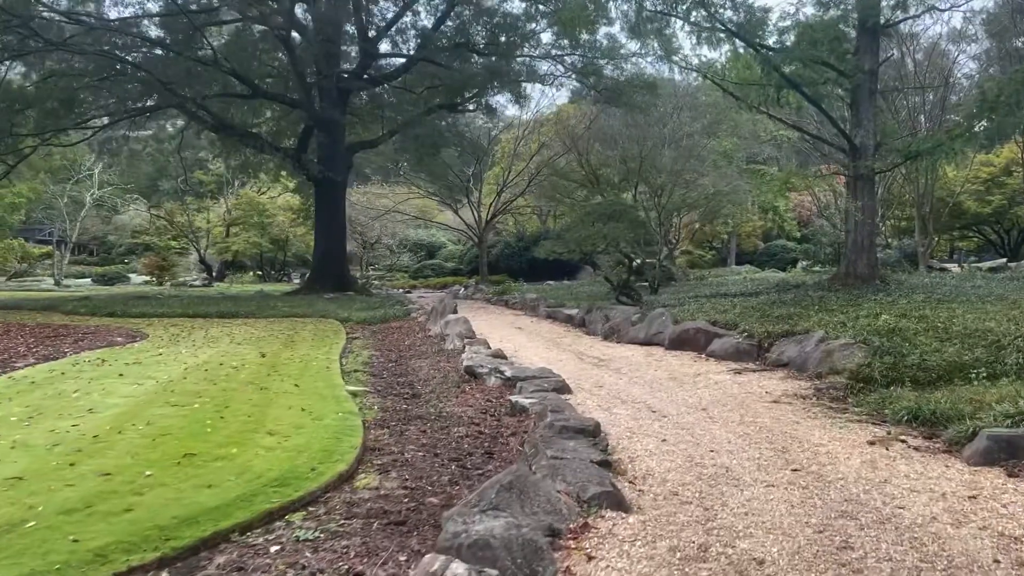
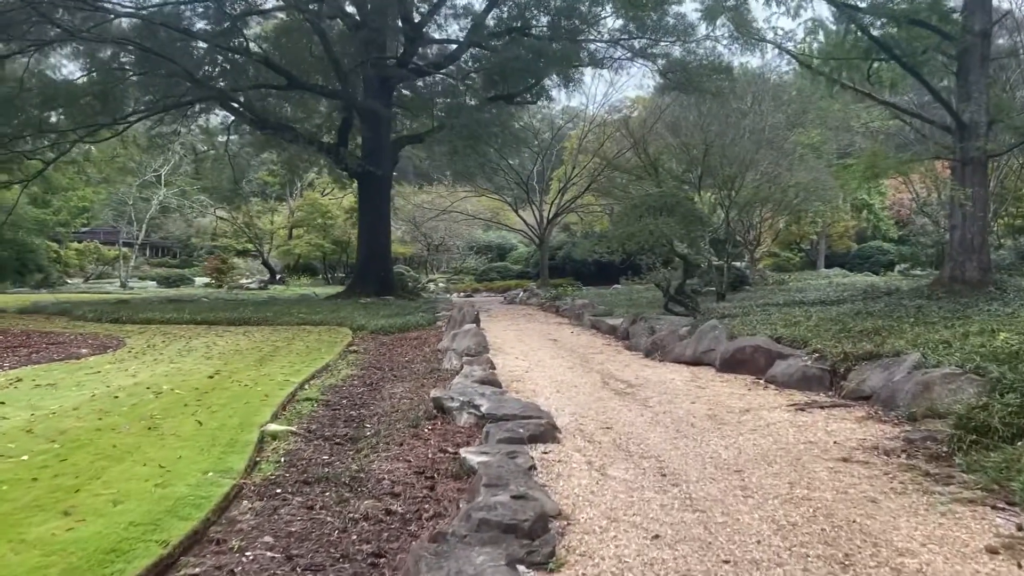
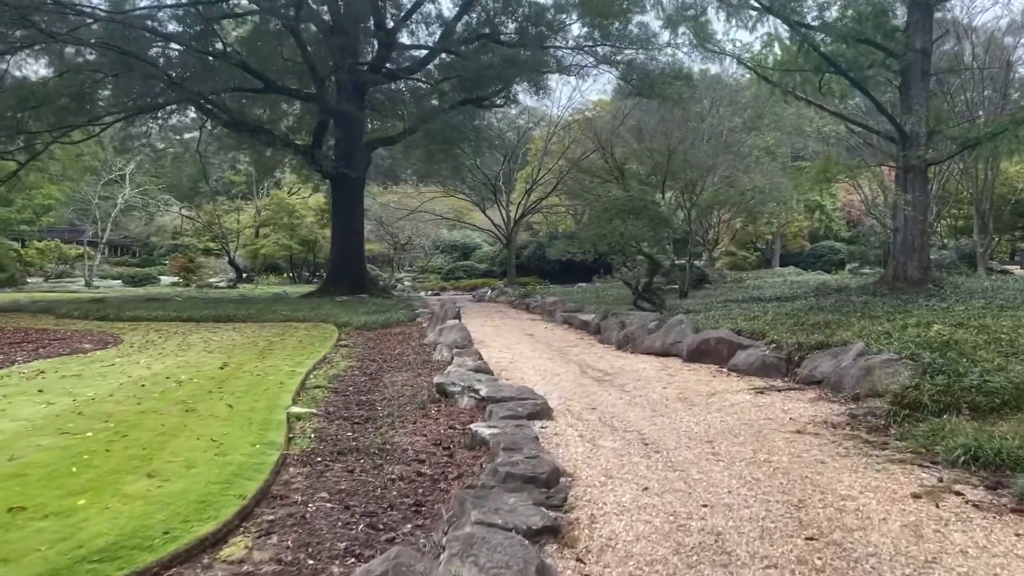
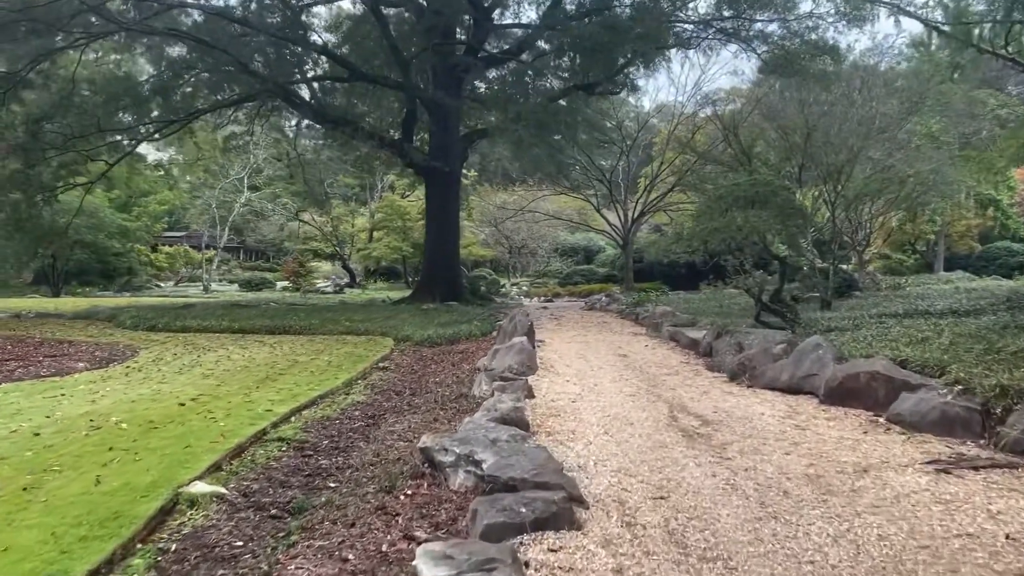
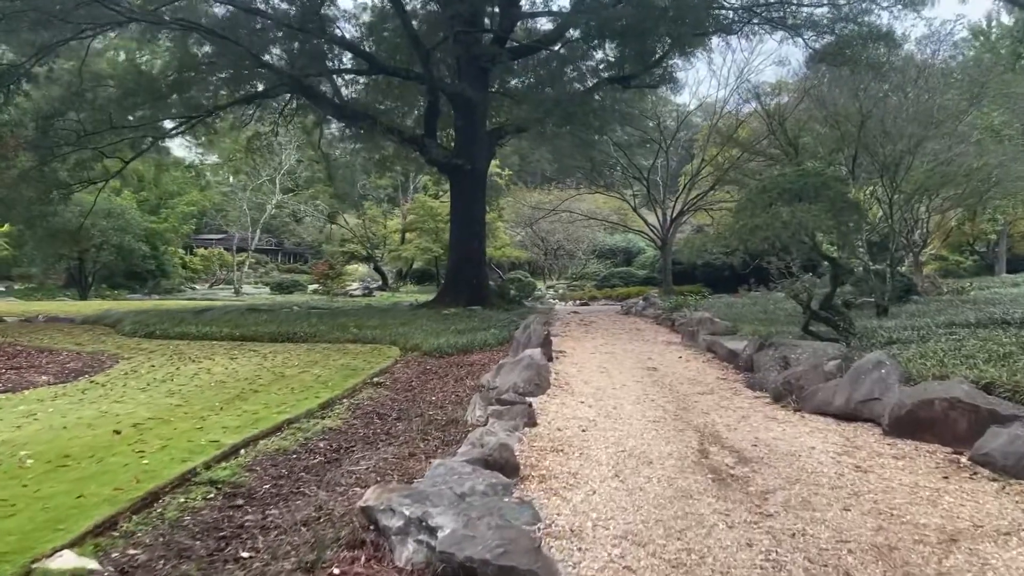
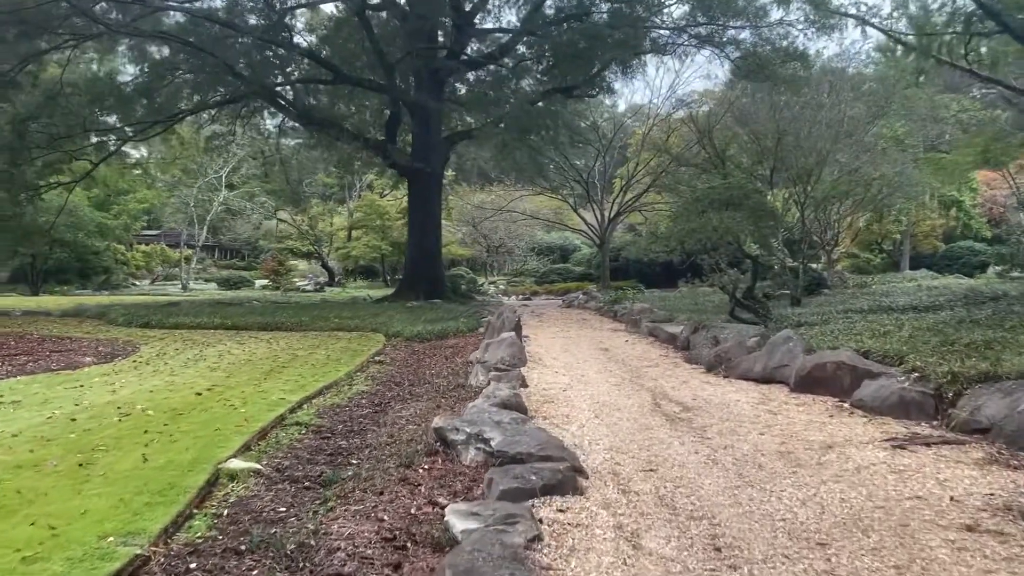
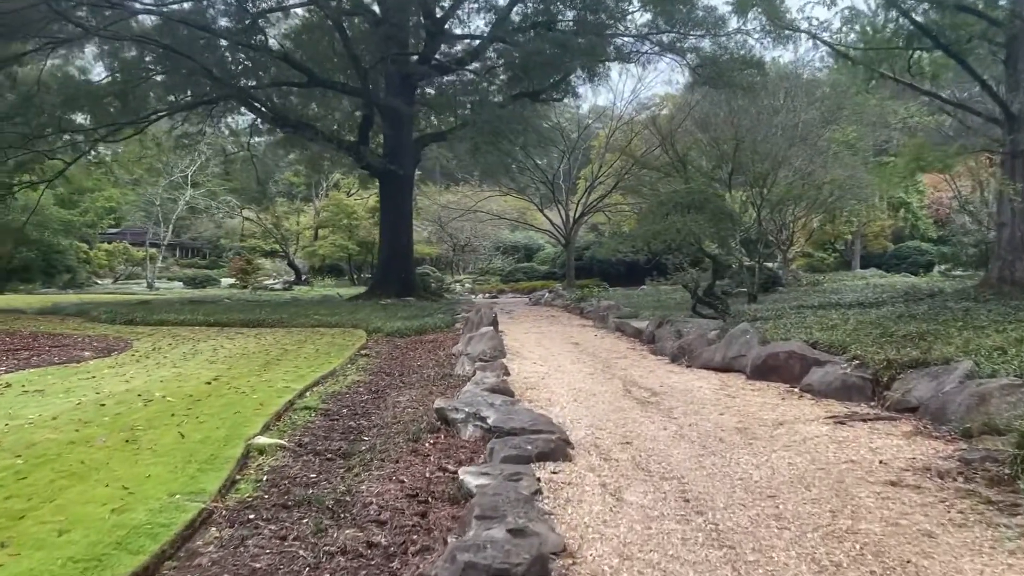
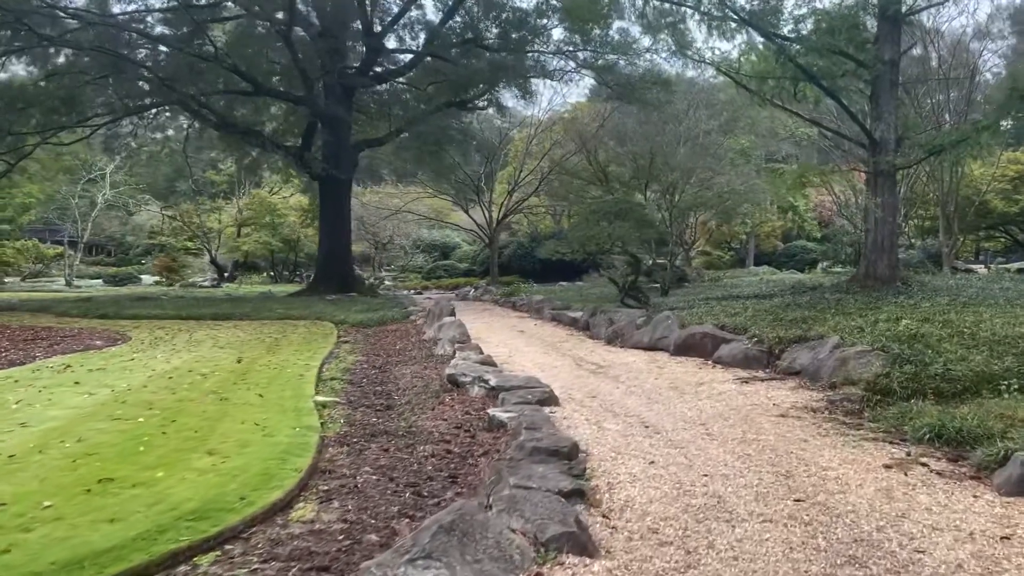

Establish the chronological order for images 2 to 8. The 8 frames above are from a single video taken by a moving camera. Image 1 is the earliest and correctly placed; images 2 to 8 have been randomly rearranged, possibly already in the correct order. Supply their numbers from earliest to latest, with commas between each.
8, 3, 2, 7, 6, 4, 5
